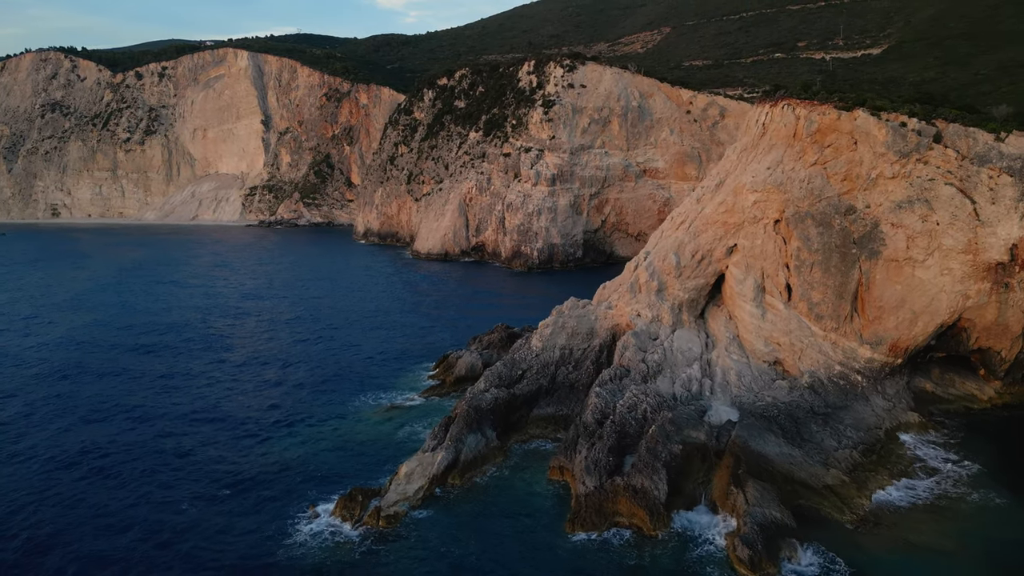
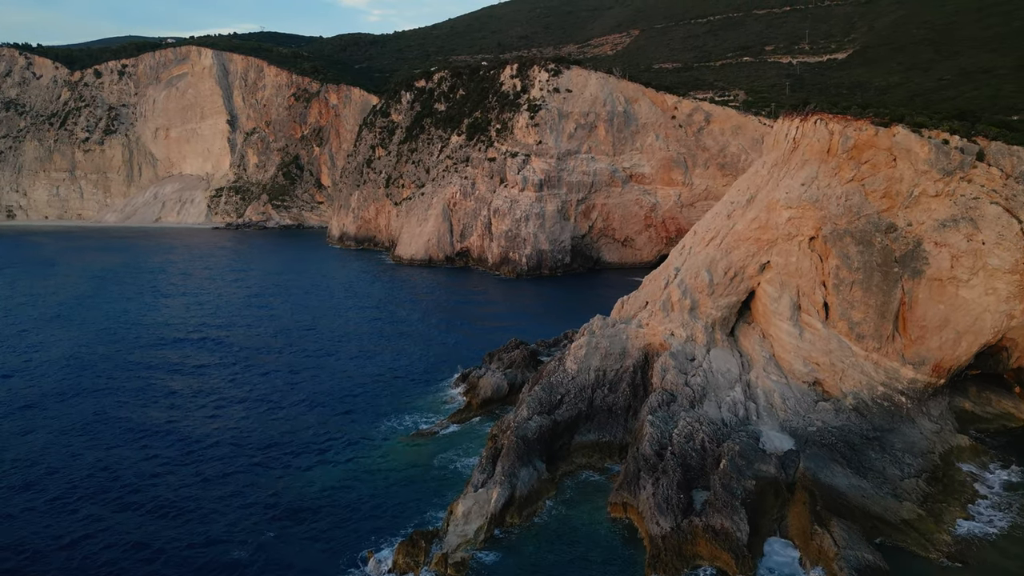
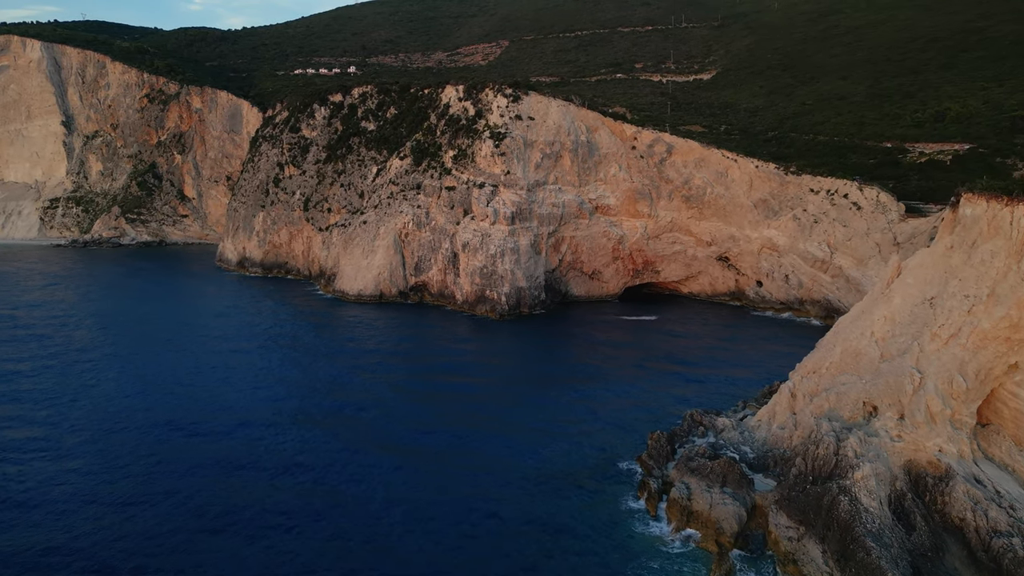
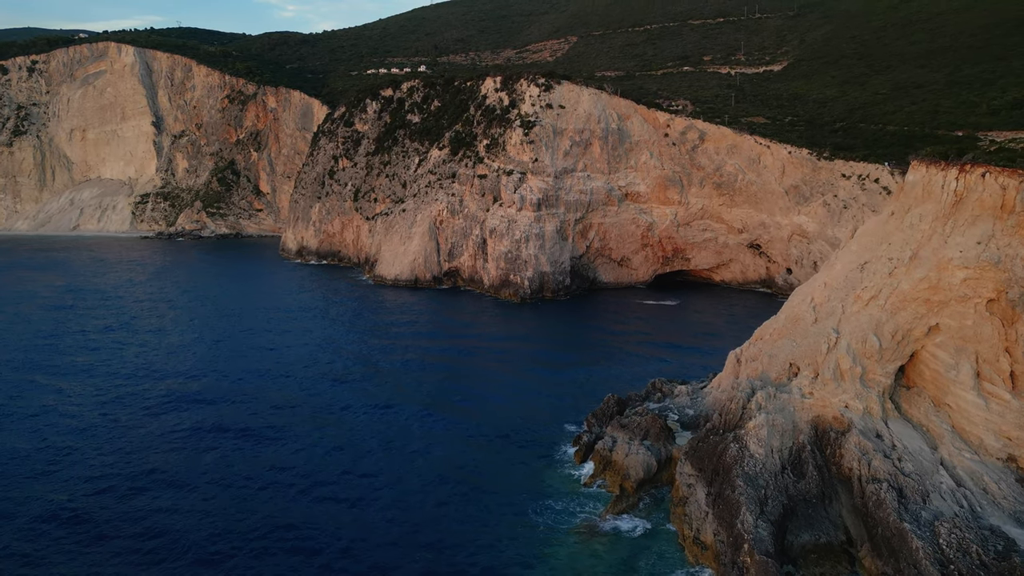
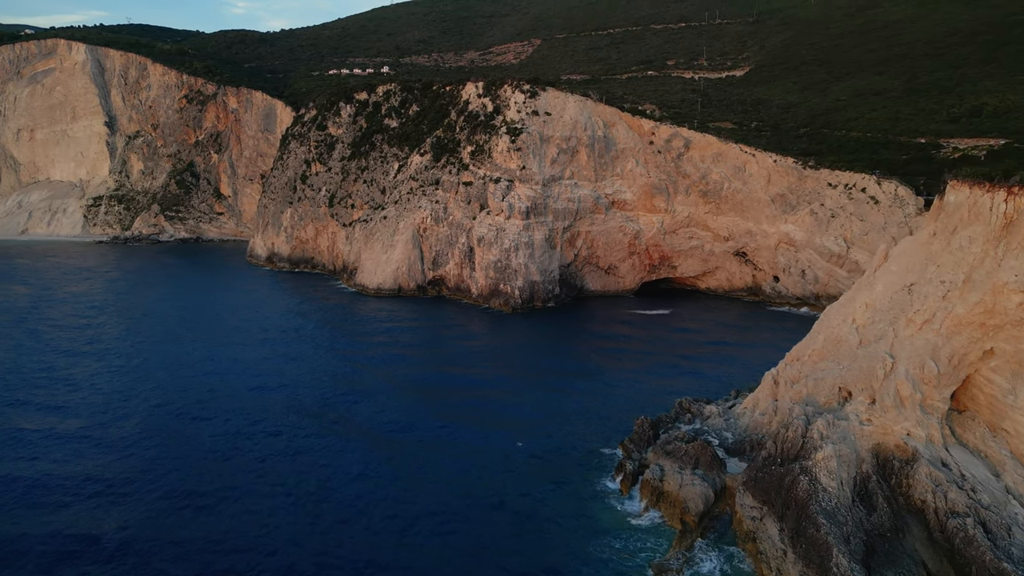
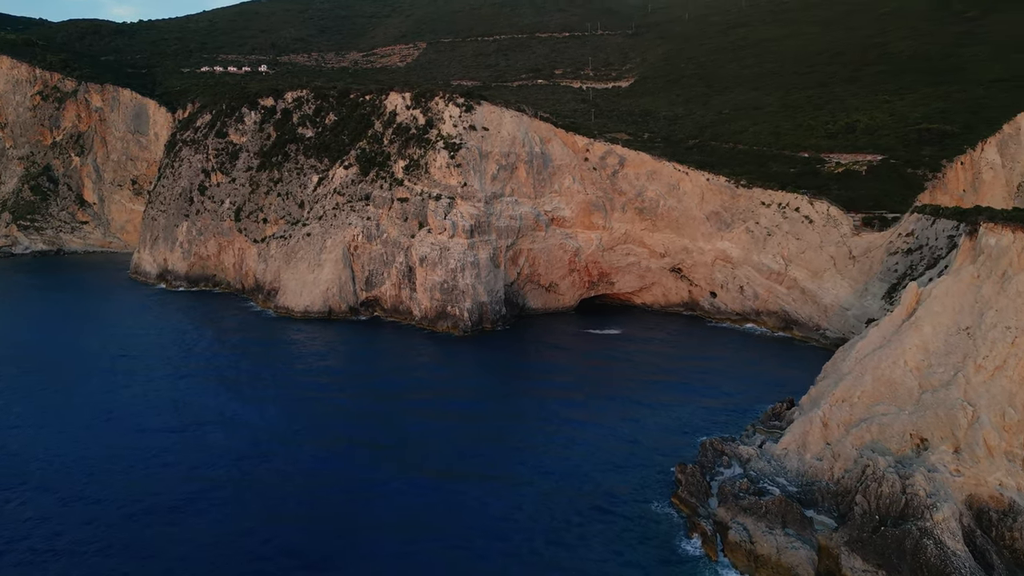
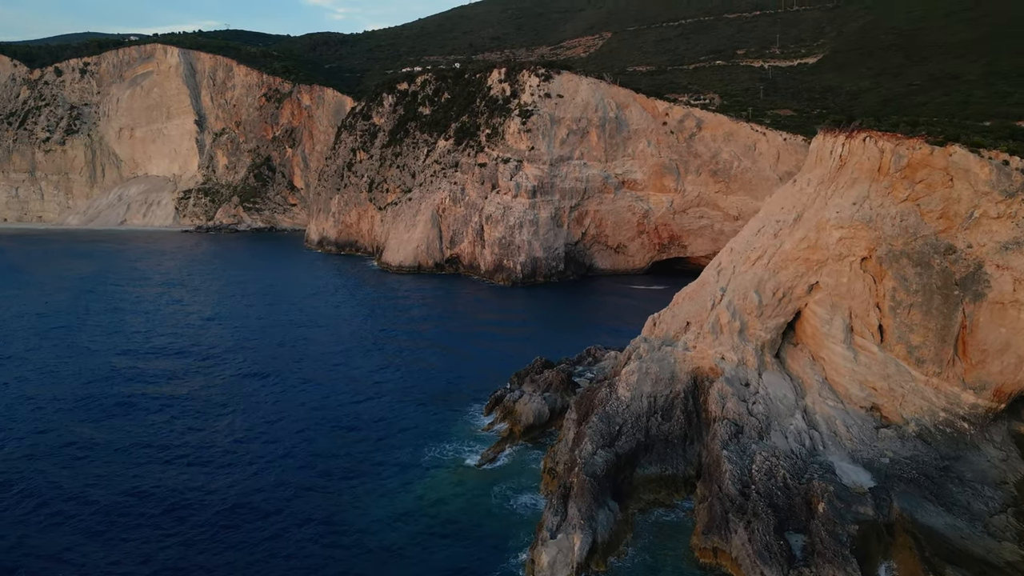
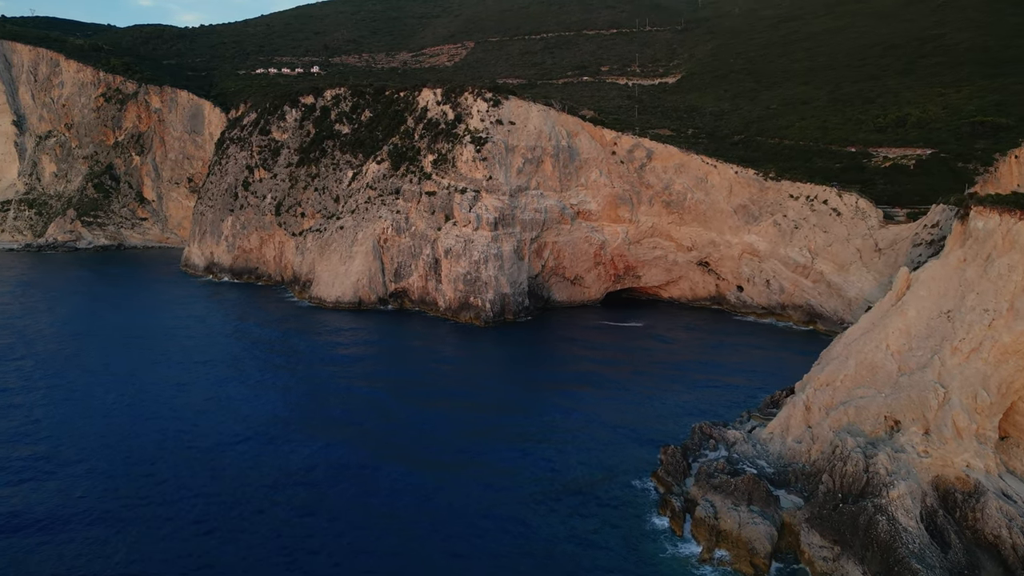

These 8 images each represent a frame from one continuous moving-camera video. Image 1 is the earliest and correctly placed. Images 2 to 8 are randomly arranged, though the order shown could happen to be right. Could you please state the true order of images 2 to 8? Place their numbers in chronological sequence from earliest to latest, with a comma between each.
2, 7, 4, 5, 3, 8, 6
